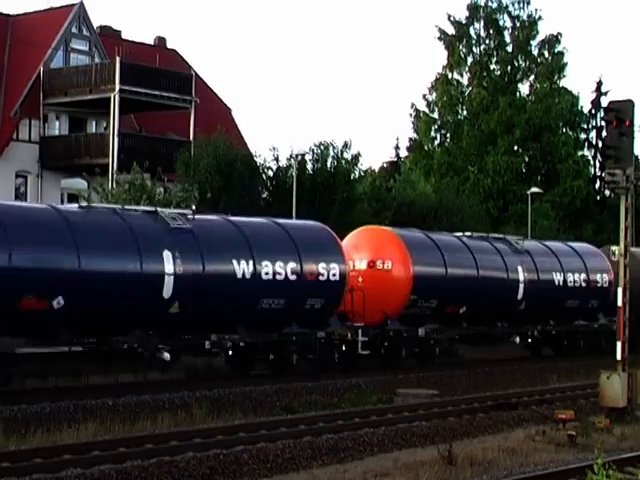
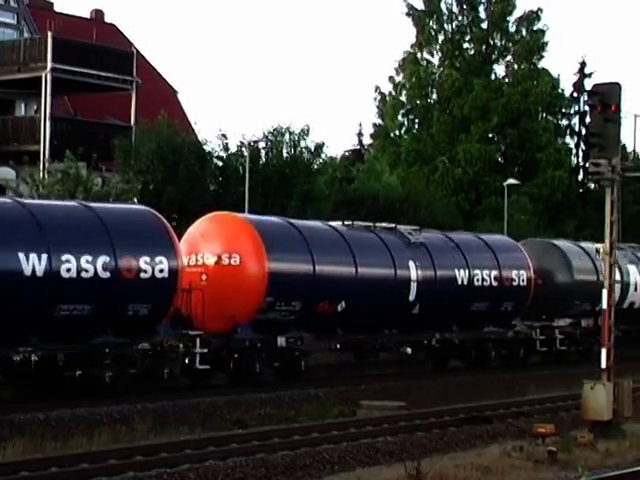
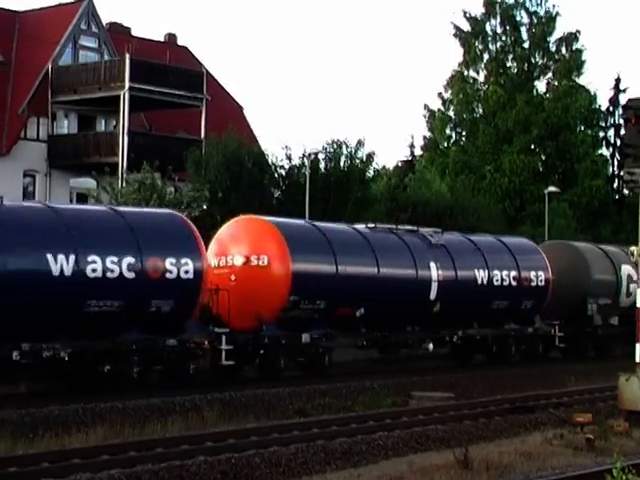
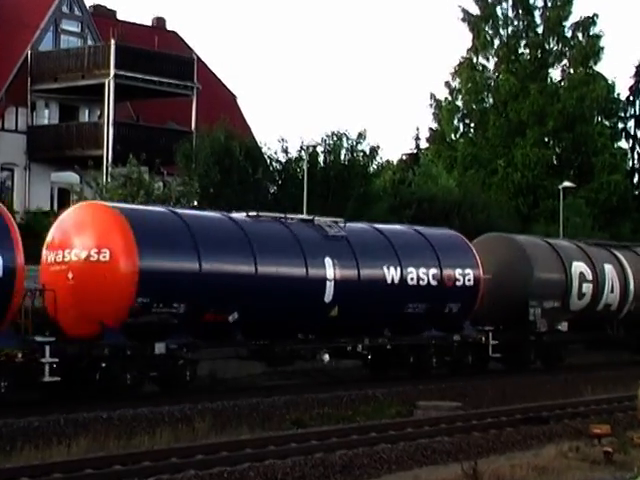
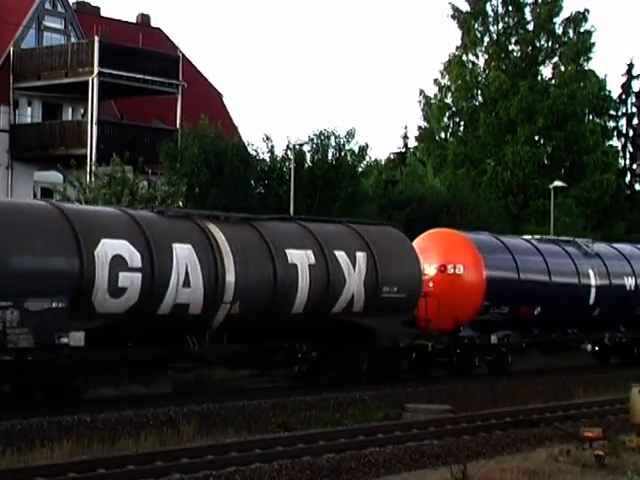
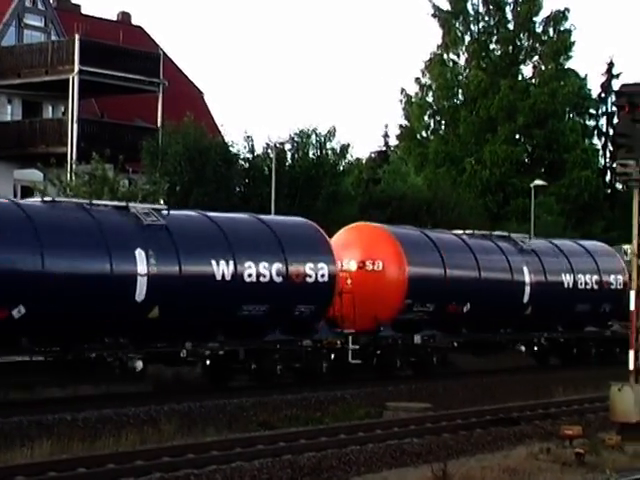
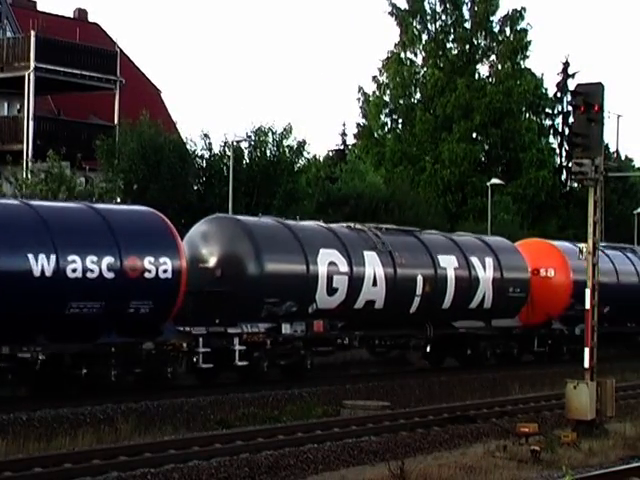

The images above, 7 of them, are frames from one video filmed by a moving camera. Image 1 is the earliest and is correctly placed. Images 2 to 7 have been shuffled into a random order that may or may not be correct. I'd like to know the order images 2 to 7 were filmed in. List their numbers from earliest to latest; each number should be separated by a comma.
3, 4, 5, 6, 2, 7
